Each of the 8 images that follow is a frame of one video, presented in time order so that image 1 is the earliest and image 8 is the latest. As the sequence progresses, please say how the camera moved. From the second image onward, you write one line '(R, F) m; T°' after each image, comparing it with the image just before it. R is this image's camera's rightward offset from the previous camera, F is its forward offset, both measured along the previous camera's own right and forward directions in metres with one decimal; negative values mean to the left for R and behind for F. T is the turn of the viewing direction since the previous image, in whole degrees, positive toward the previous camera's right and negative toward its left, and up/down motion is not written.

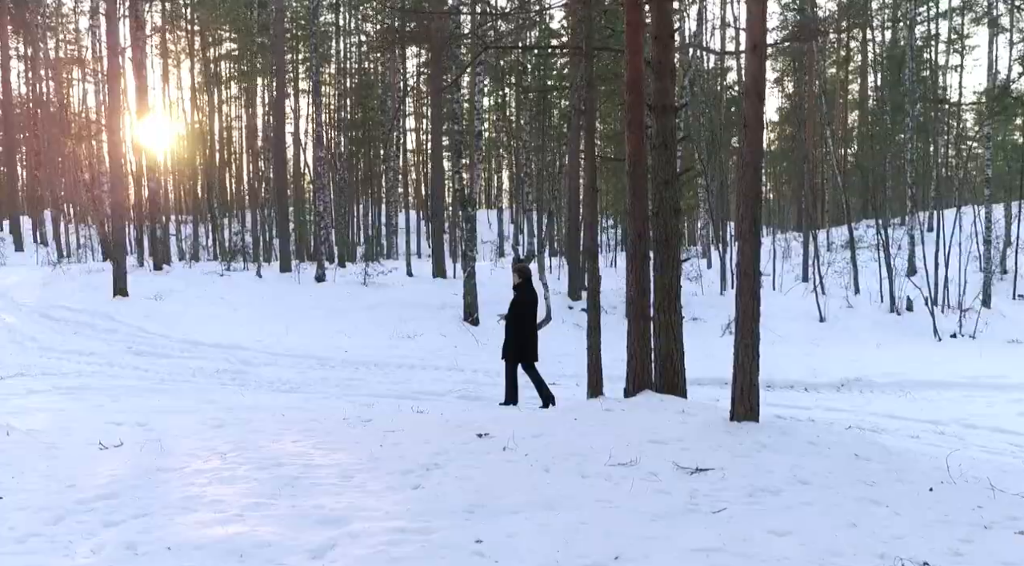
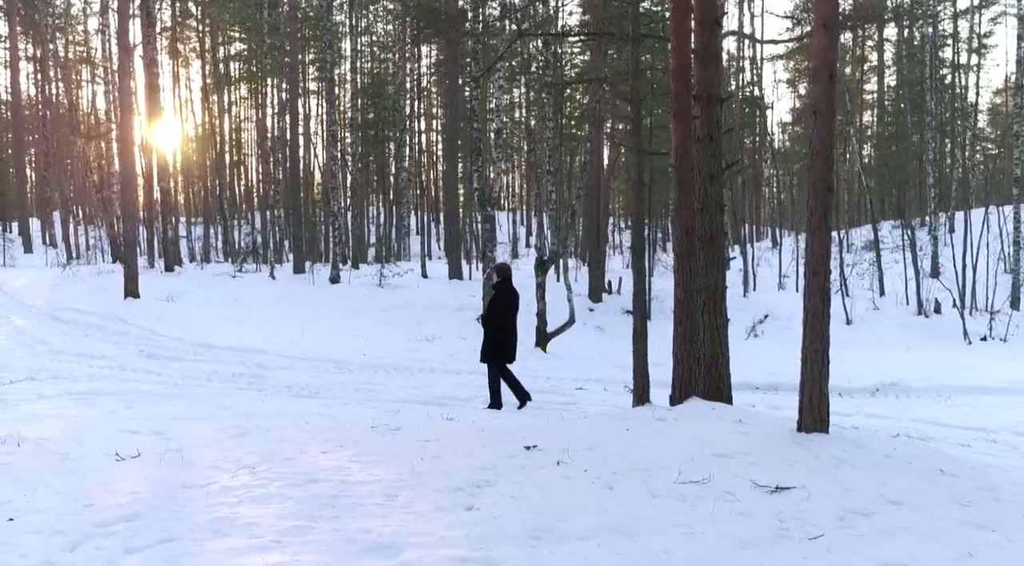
(-0.2, +0.5) m; 0°
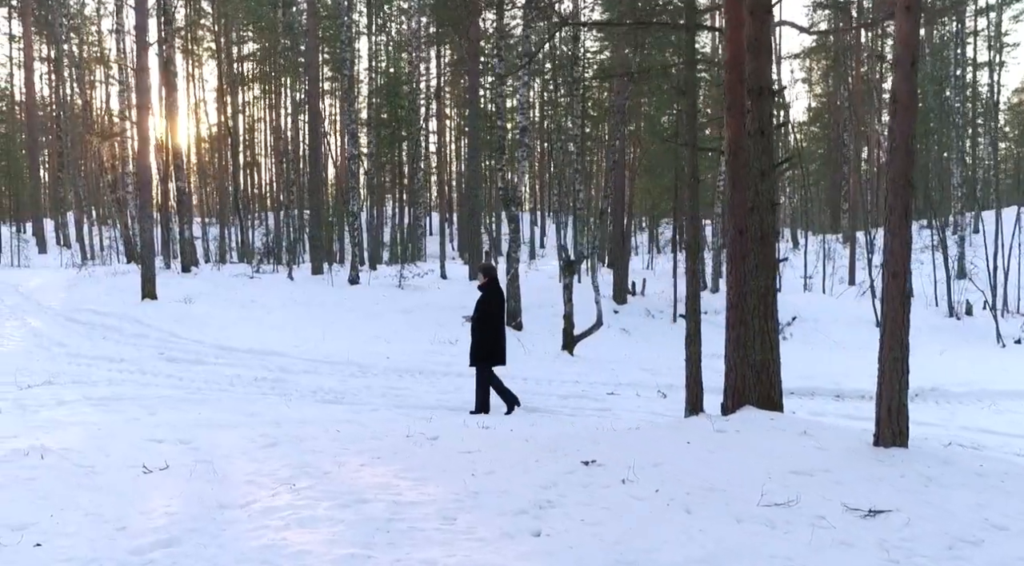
(-0.2, +0.4) m; -1°
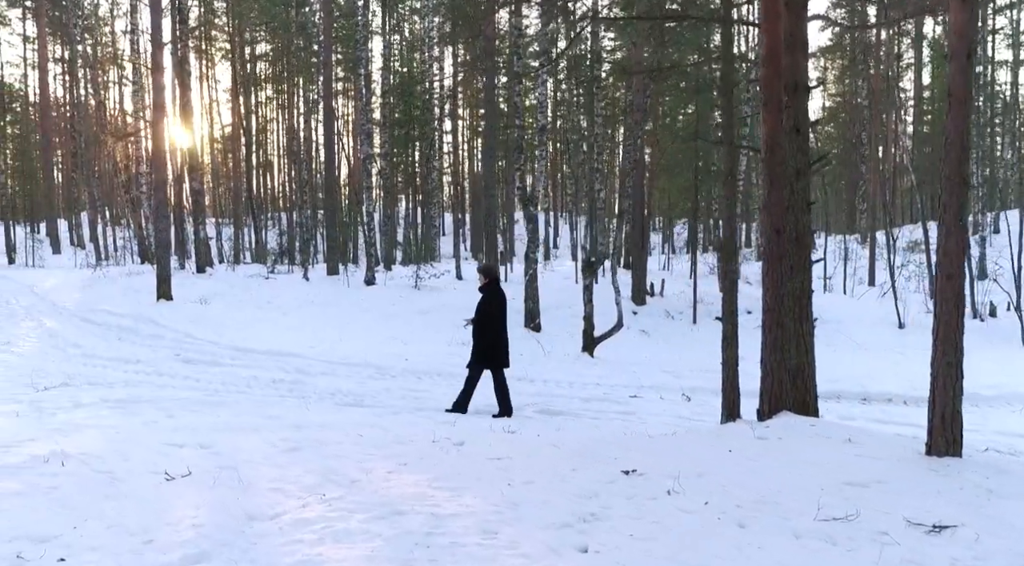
(-0.1, +0.2) m; -1°
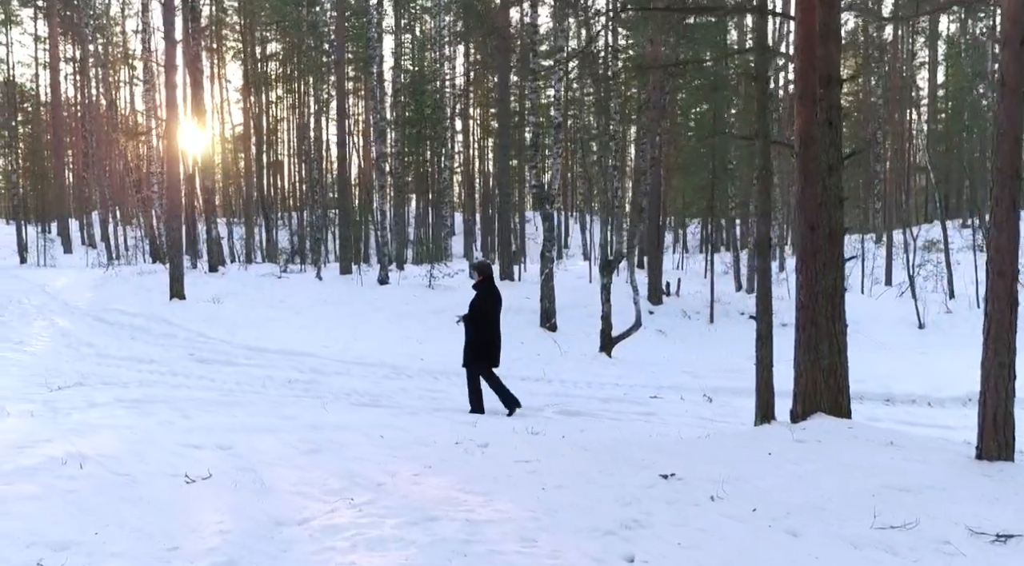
(-0.1, +0.2) m; 0°
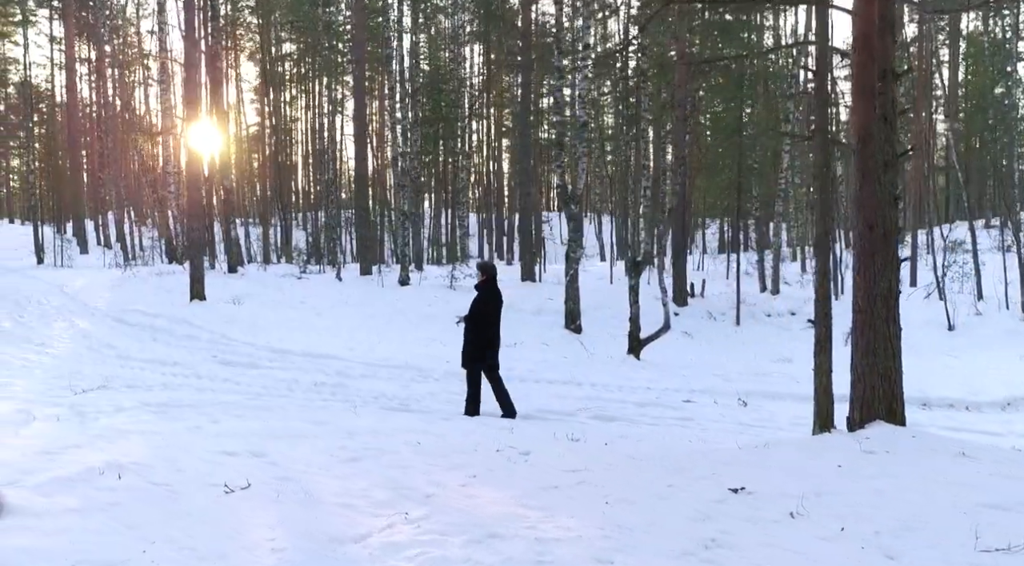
(-0.2, +0.3) m; -1°
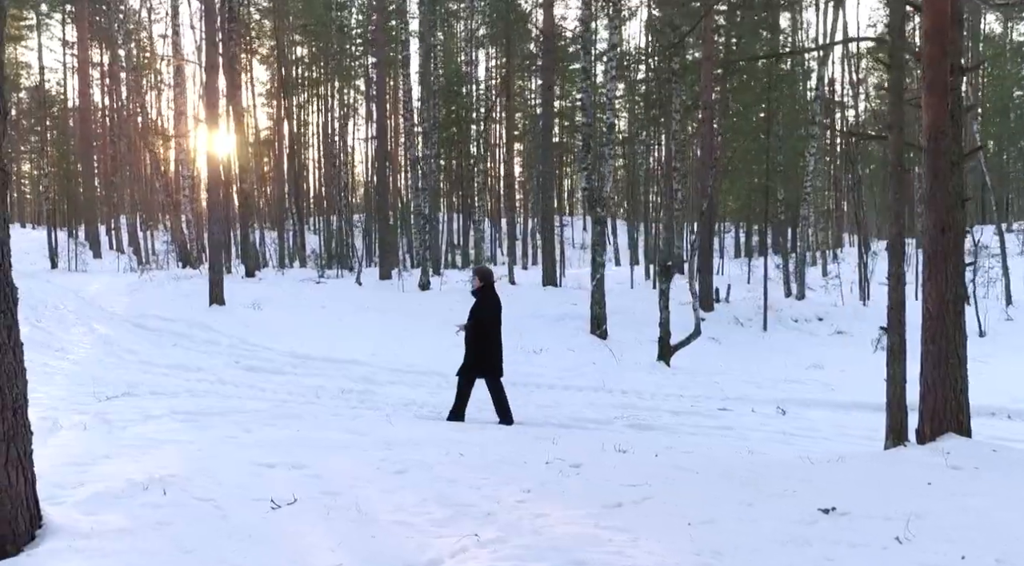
(-0.3, +0.3) m; 0°
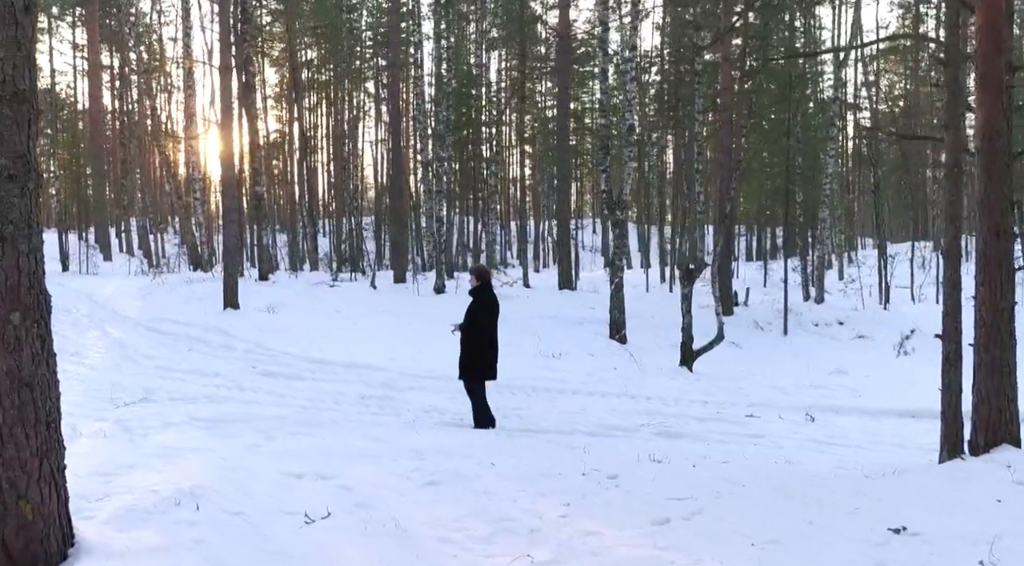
(-0.2, +0.2) m; 0°
